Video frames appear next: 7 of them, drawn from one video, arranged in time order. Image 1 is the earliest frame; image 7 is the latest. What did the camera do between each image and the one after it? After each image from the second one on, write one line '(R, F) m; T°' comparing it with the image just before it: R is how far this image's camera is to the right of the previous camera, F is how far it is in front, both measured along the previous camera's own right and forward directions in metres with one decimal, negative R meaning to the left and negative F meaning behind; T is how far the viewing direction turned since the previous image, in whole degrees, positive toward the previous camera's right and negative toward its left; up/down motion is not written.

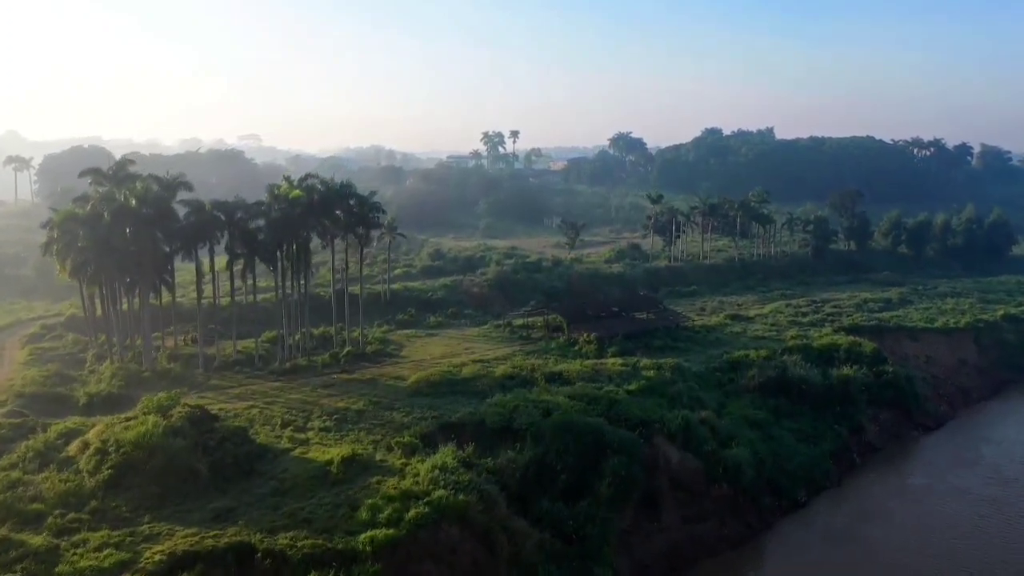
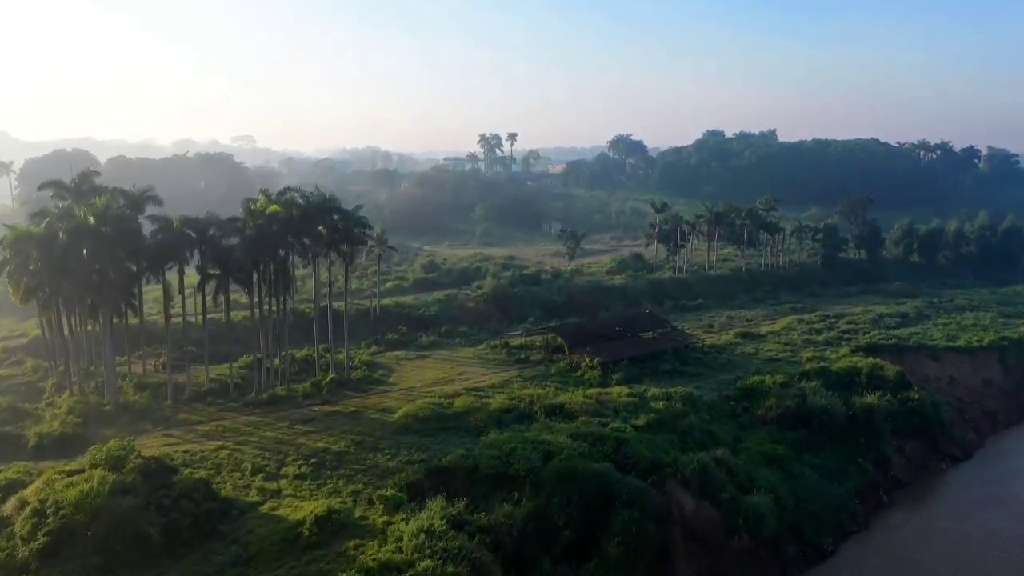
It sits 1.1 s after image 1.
(0.0, +3.2) m; 0°
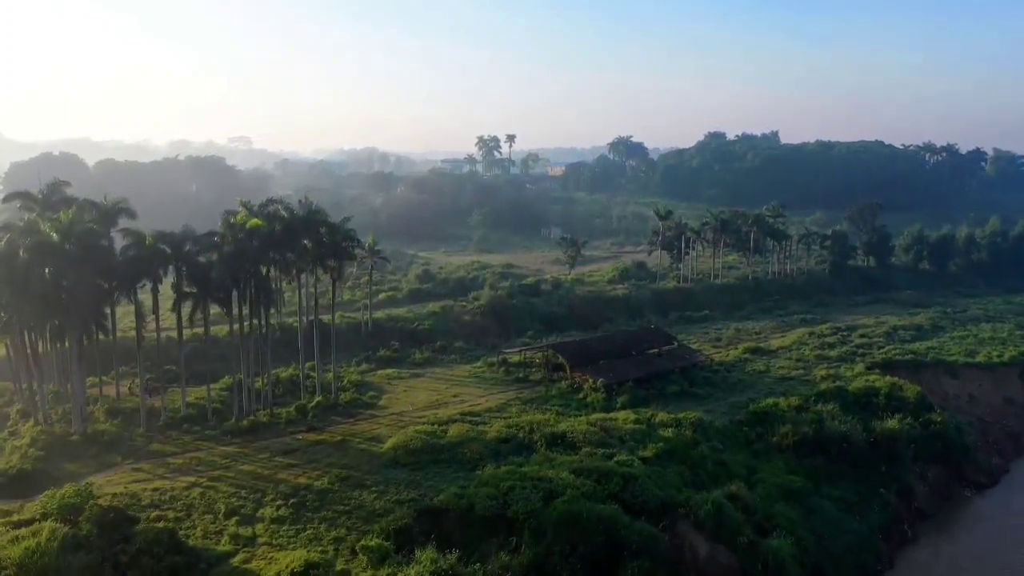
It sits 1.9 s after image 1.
(0.0, +2.4) m; 0°
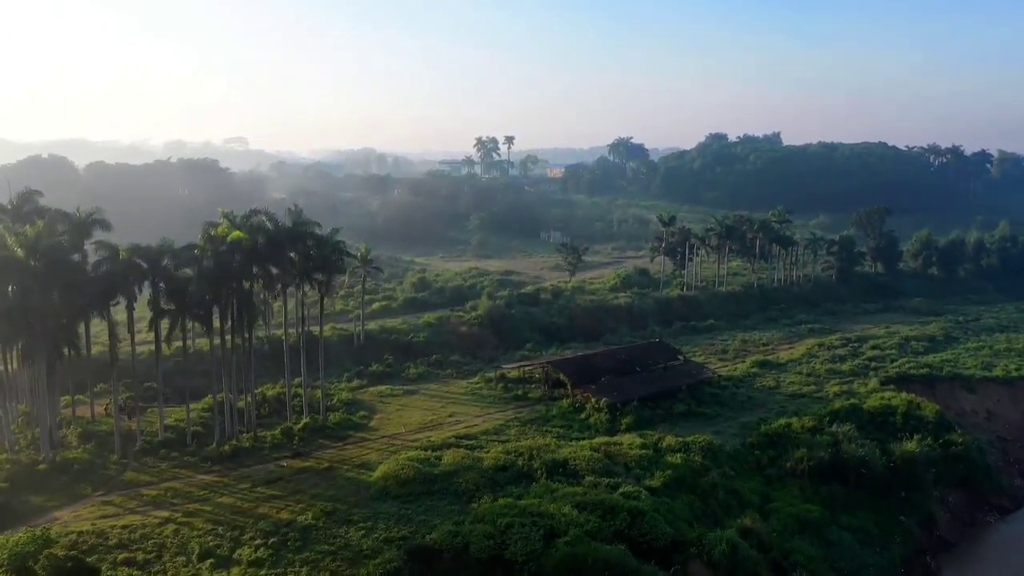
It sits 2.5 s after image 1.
(0.0, +2.0) m; 0°
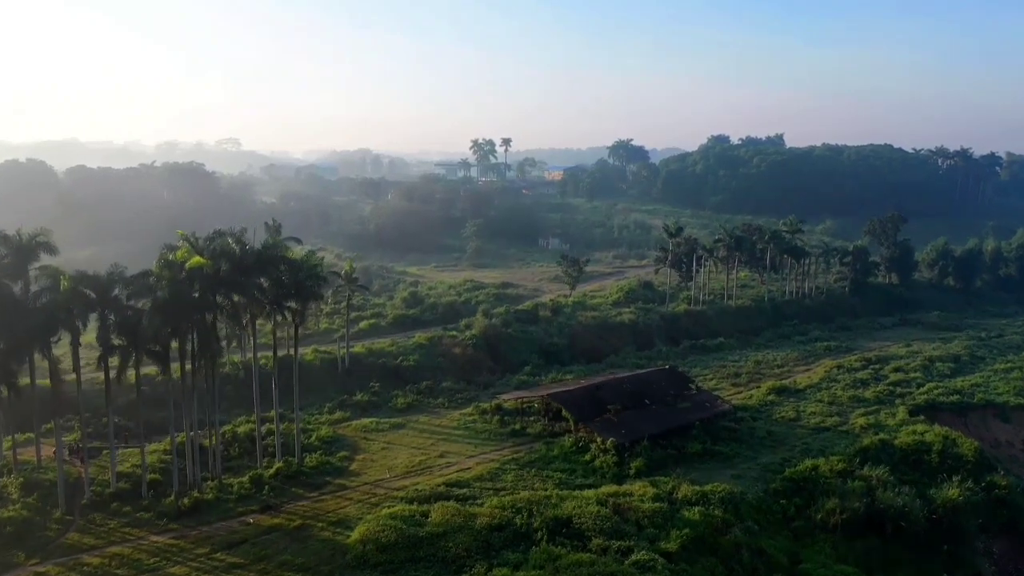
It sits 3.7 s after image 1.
(0.0, +3.6) m; 0°
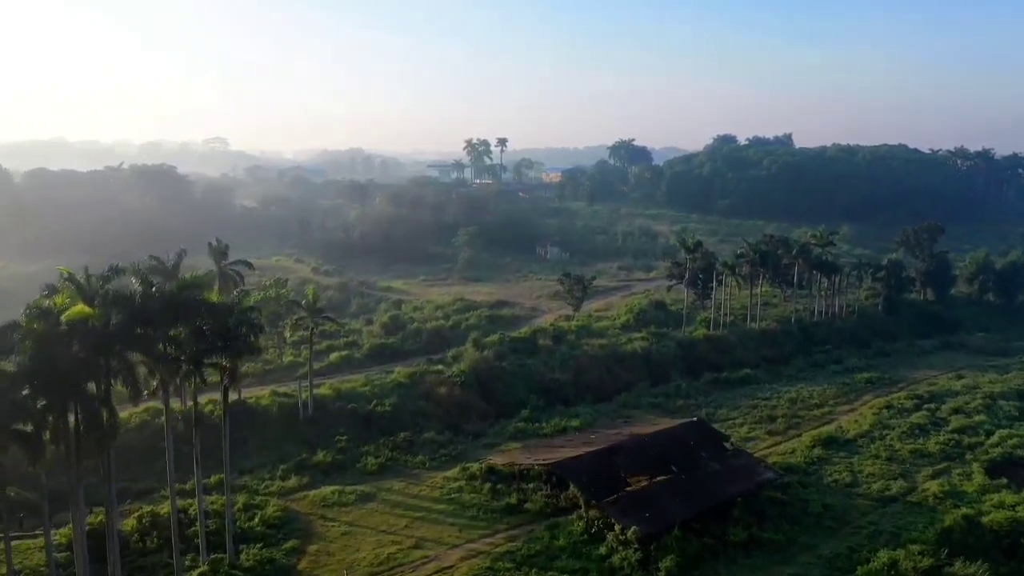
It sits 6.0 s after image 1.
(+0.1, +7.2) m; 0°
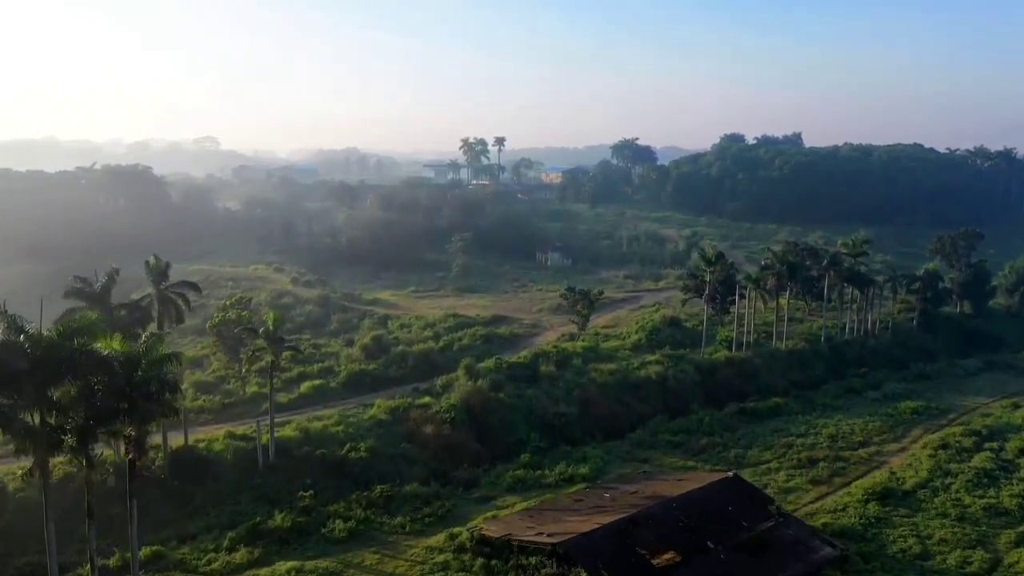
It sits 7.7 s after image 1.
(+0.1, +5.8) m; 0°
